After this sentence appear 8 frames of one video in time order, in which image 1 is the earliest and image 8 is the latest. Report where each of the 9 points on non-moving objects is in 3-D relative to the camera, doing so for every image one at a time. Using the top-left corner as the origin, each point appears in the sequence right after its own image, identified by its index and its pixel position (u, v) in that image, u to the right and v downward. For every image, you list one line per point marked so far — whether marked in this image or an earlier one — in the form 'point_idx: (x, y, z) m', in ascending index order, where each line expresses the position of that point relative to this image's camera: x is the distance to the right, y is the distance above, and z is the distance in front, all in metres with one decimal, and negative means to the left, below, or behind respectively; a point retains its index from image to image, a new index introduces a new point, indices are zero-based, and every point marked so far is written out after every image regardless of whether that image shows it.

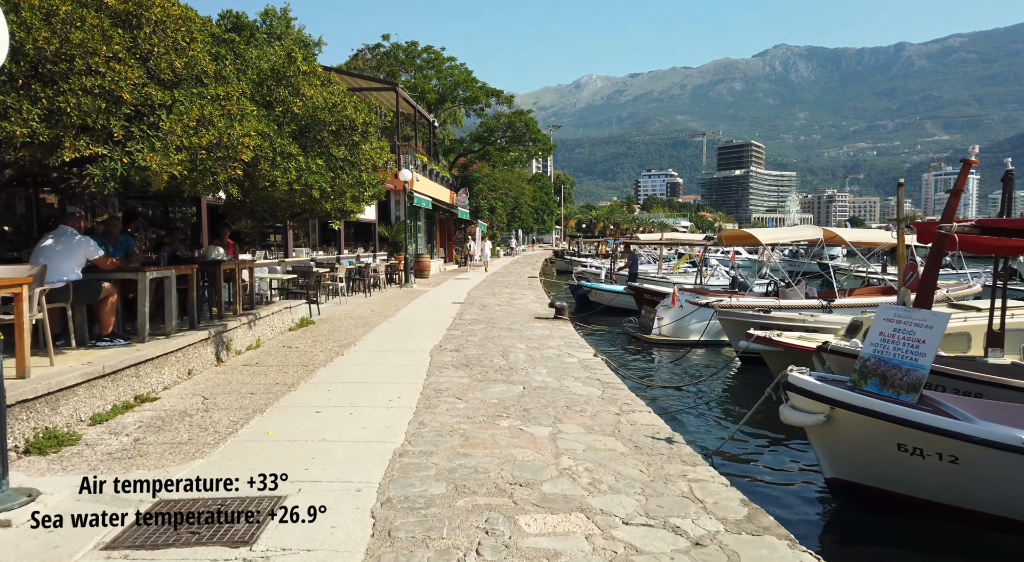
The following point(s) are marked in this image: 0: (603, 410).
0: (+1.0, -1.5, +7.8) m
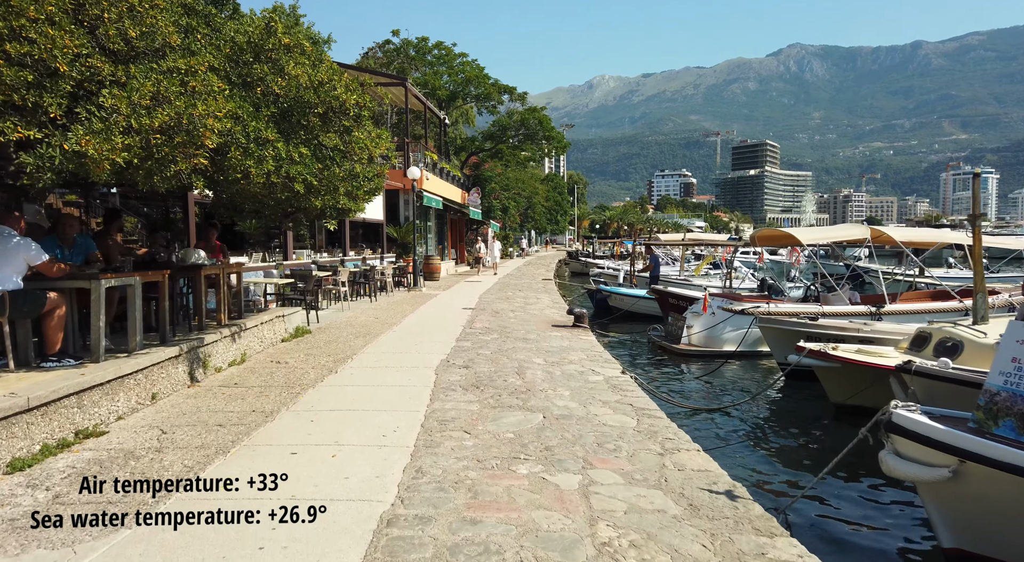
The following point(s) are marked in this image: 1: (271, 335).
0: (+1.2, -1.5, +6.4) m
1: (-4.1, -0.9, +12.0) m
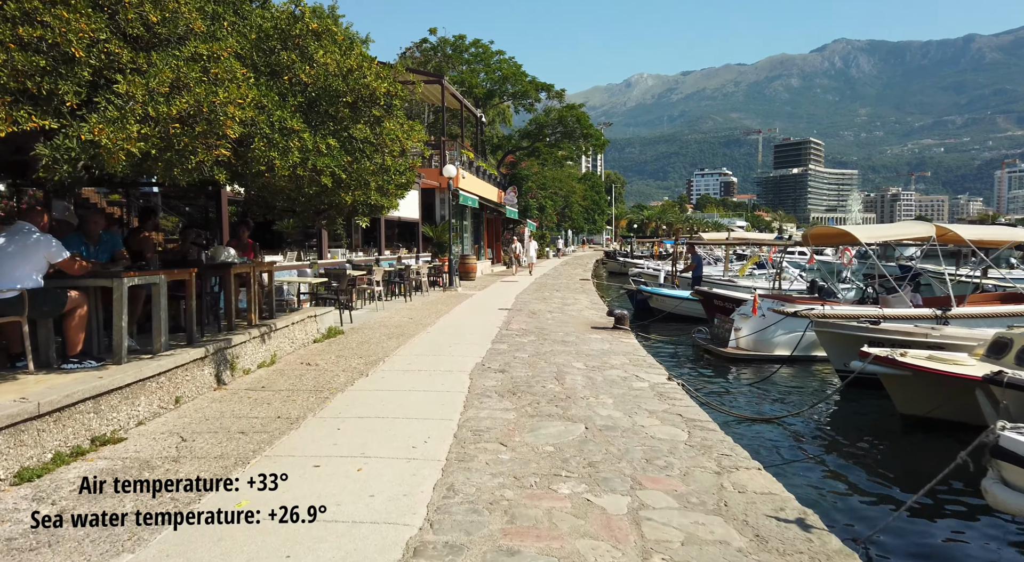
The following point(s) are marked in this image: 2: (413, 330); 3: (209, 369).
0: (+1.5, -1.6, +5.8) m
1: (-3.5, -0.9, +11.7) m
2: (-2.1, -1.0, +14.4) m
3: (-3.6, -1.0, +8.3) m
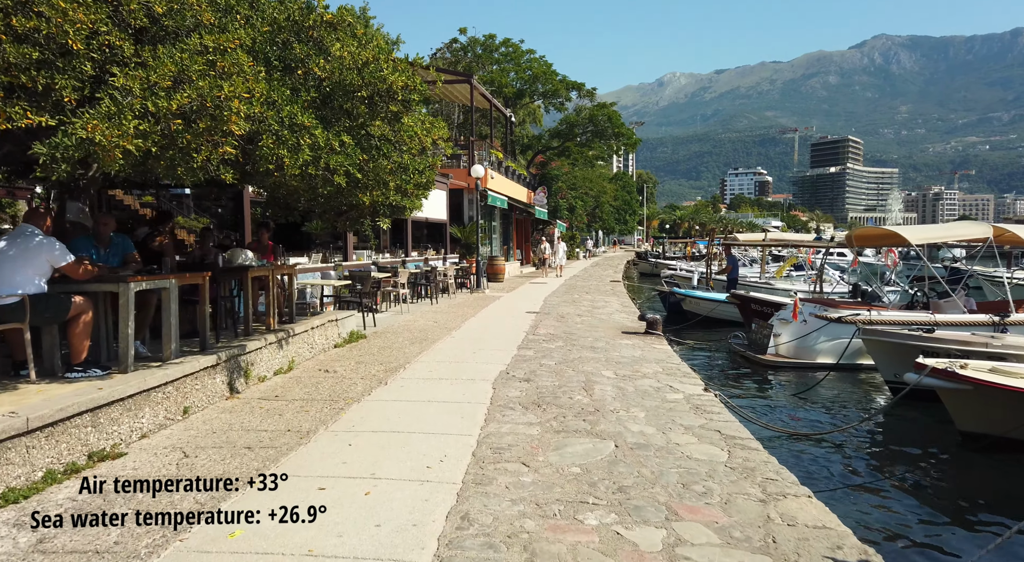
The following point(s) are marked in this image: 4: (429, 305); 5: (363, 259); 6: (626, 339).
0: (+1.7, -1.6, +5.3) m
1: (-3.1, -1.0, +11.3) m
2: (-1.5, -1.1, +14.0) m
3: (-3.3, -1.1, +8.0) m
4: (-2.4, -0.7, +19.9) m
5: (-4.1, +0.6, +19.3) m
6: (+2.3, -1.2, +14.2) m
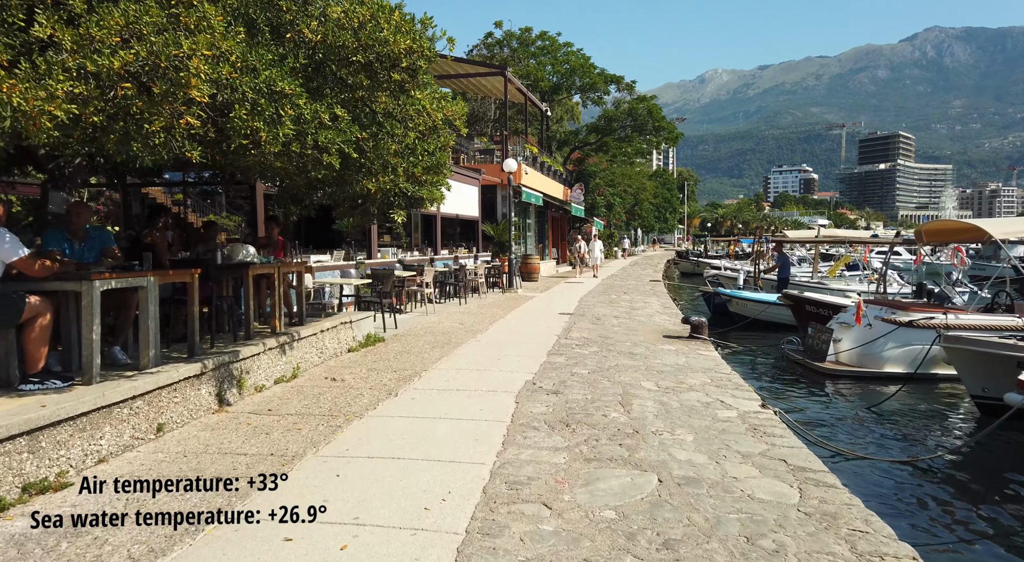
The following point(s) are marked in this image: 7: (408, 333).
0: (+1.8, -1.6, +4.1) m
1: (-2.6, -0.9, +10.4) m
2: (-1.0, -1.0, +13.0) m
3: (-3.1, -1.1, +7.1) m
4: (-1.5, -0.7, +18.9) m
5: (-3.2, +0.6, +18.4) m
6: (+2.9, -1.1, +13.0) m
7: (-1.9, -1.0, +13.1) m
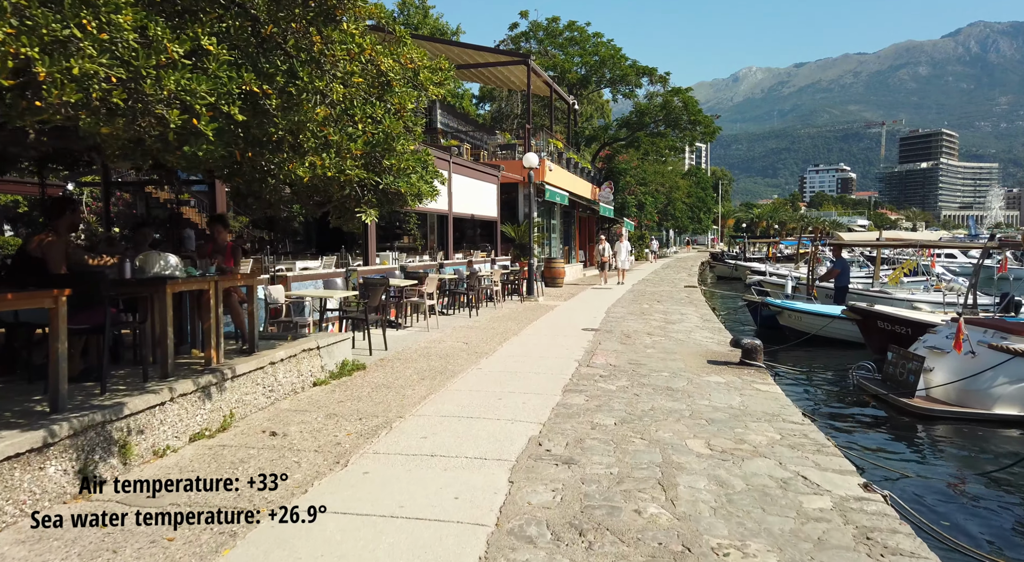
0: (+1.6, -1.8, +1.7) m
1: (-2.6, -1.1, +8.2) m
2: (-0.8, -1.2, +10.7) m
3: (-3.1, -1.3, +4.9) m
4: (-1.1, -0.9, +16.6) m
5: (-2.8, +0.4, +16.2) m
6: (+3.0, -1.4, +10.5) m
7: (-1.8, -1.2, +10.9) m
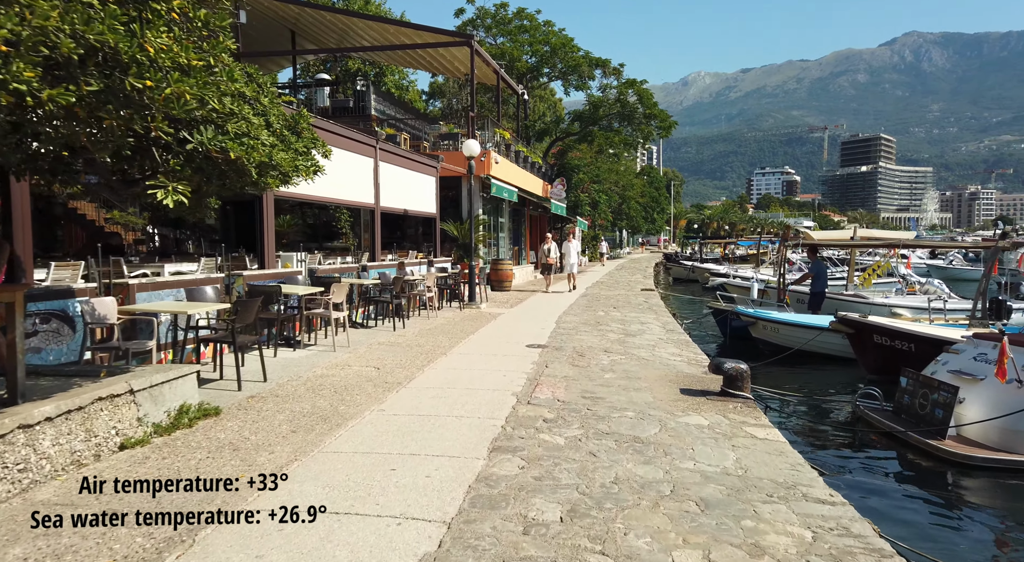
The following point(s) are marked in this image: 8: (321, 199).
0: (+1.2, -1.9, -0.9) m
1: (-3.4, -1.3, +5.3) m
2: (-1.8, -1.4, +8.0) m
3: (-3.7, -1.4, +2.0) m
4: (-2.4, -1.0, +13.8) m
5: (-4.1, +0.3, +13.3) m
6: (+2.1, -1.5, +8.0) m
7: (-2.7, -1.3, +8.1) m
8: (-4.2, +1.8, +15.5) m
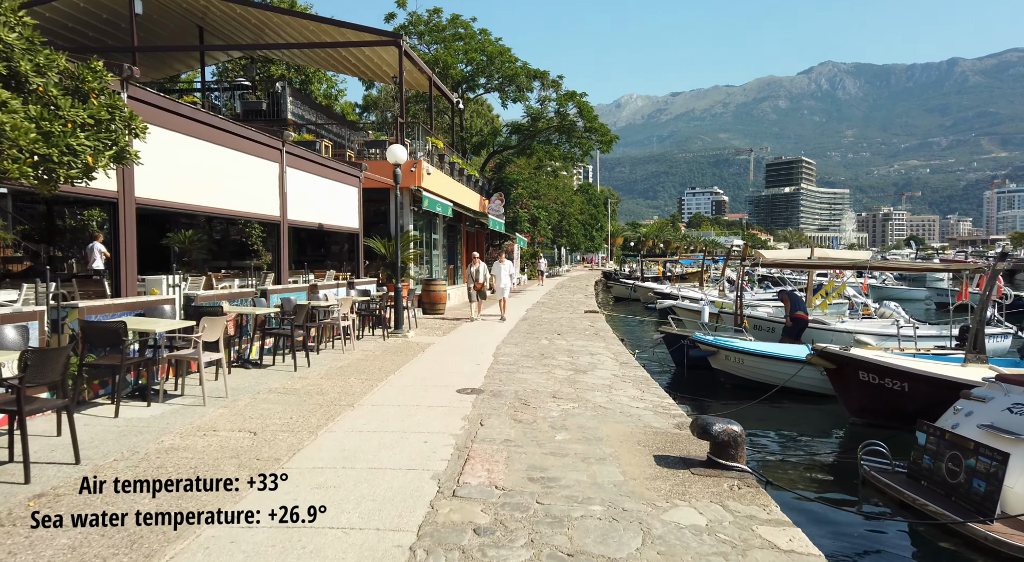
0: (+1.3, -2.0, -3.1) m
1: (-3.8, -1.5, +2.6) m
2: (-2.4, -1.7, +5.4) m
3: (-3.8, -1.6, -0.7) m
4: (-3.6, -1.5, +11.2) m
5: (-5.3, -0.2, +10.6) m
6: (+1.4, -1.8, +5.8) m
7: (-3.4, -1.6, +5.4) m
8: (-5.5, +1.3, +12.7) m
